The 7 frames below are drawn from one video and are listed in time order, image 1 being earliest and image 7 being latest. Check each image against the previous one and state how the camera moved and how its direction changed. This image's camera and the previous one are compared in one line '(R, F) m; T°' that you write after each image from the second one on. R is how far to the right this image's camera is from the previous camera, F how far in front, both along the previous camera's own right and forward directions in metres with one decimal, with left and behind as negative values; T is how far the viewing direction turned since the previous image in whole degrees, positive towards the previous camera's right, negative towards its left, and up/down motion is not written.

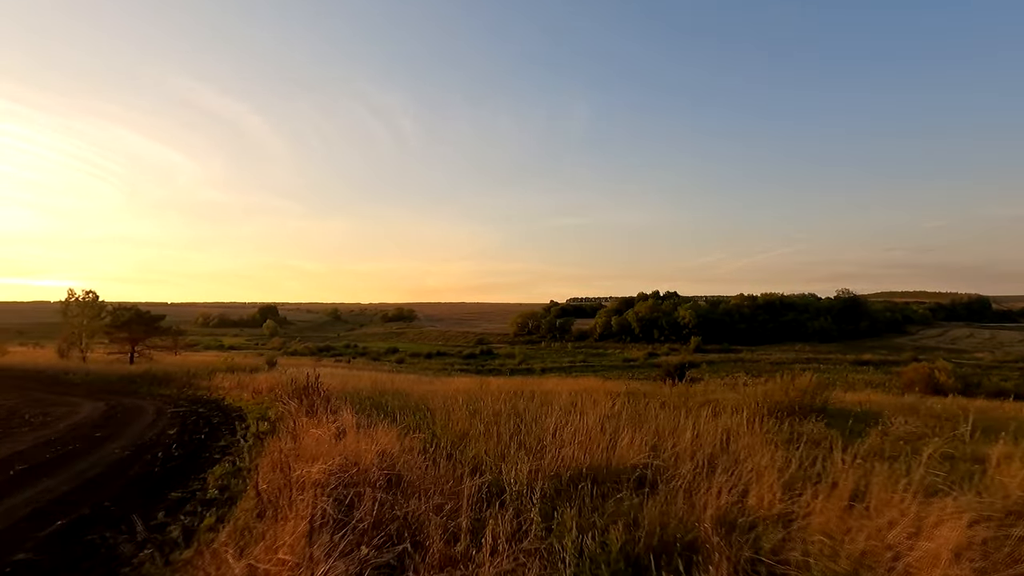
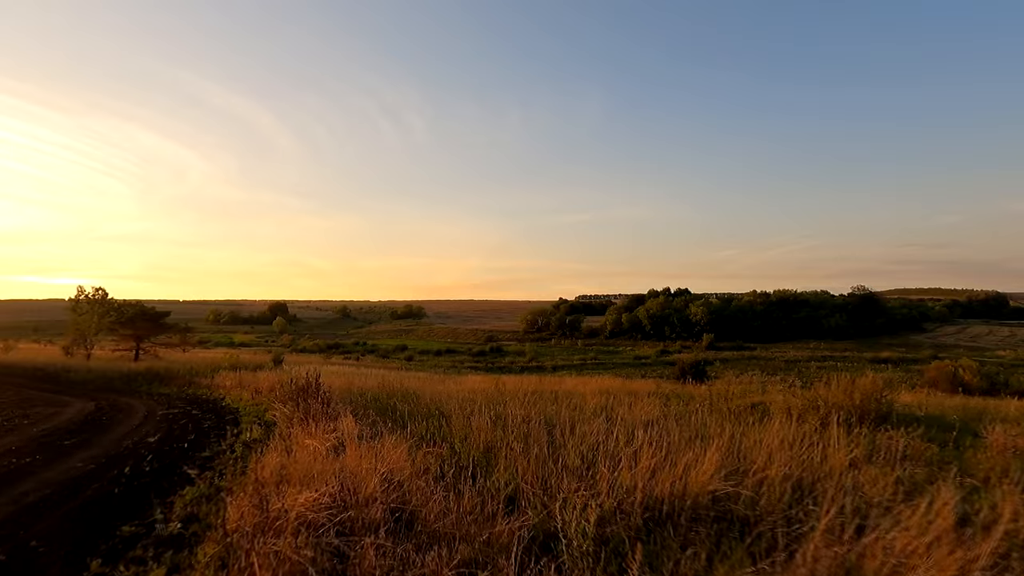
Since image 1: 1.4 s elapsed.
(-0.2, +1.2) m; -1°
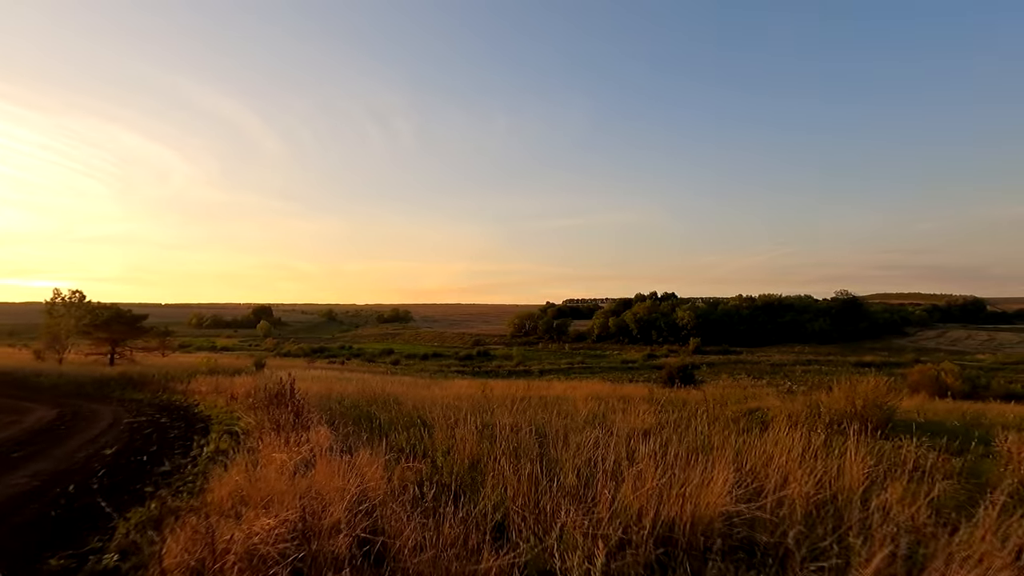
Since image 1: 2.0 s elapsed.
(0.0, +0.5) m; +1°
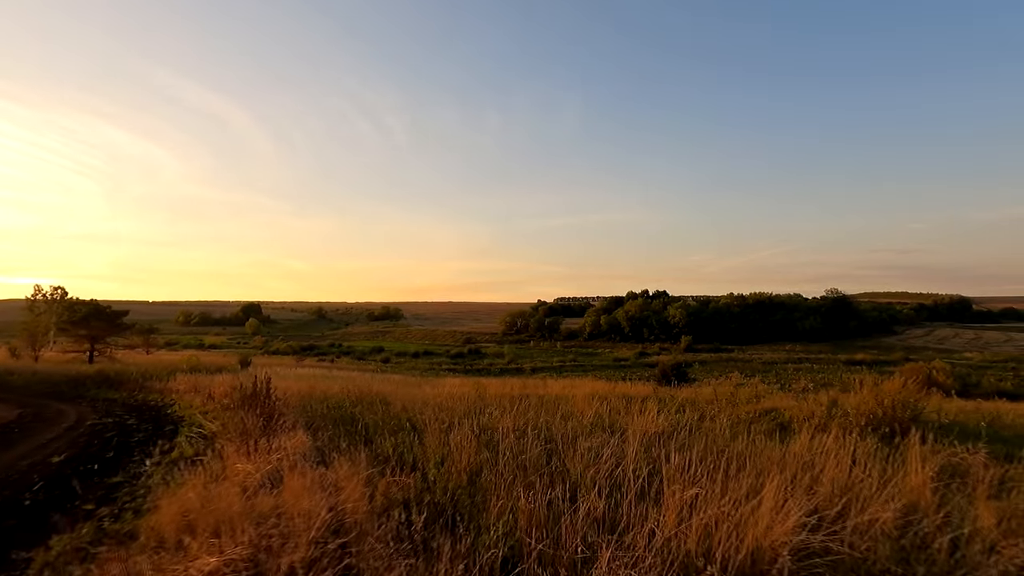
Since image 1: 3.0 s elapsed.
(-0.1, +0.8) m; +1°
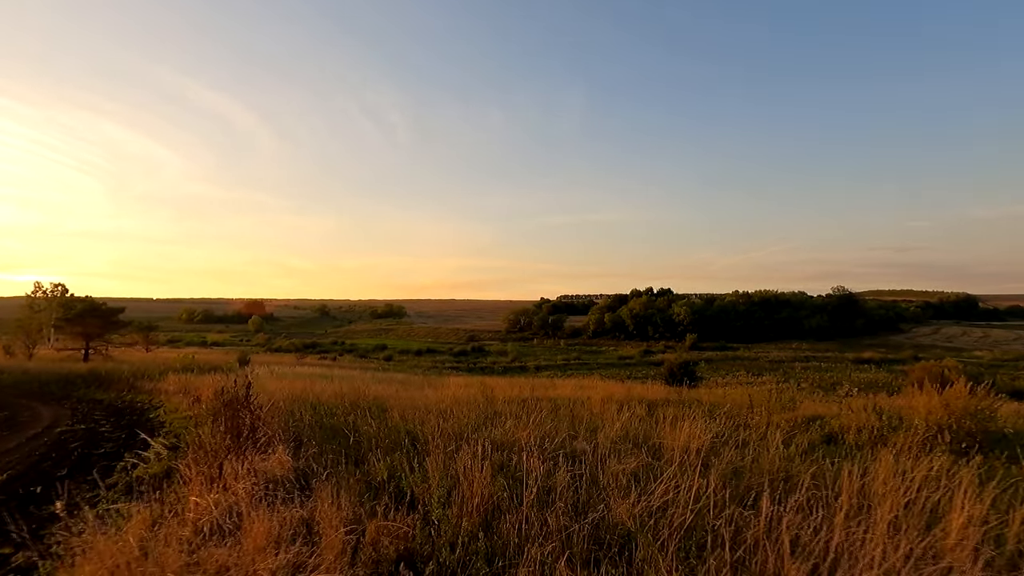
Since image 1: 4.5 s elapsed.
(-0.1, +1.0) m; 0°
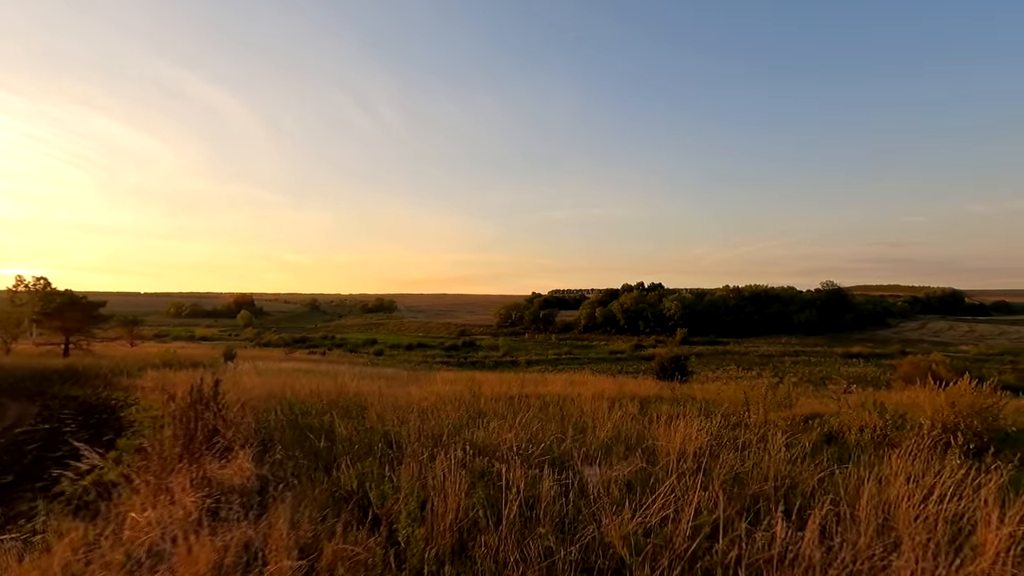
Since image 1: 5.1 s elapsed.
(+0.1, +0.4) m; +1°
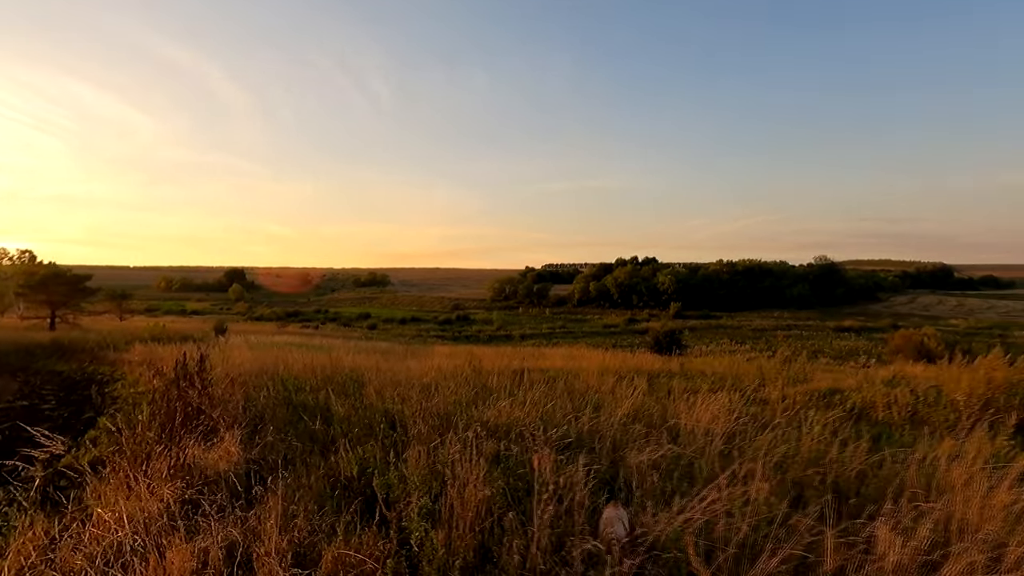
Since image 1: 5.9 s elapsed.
(-0.2, +0.5) m; +1°
